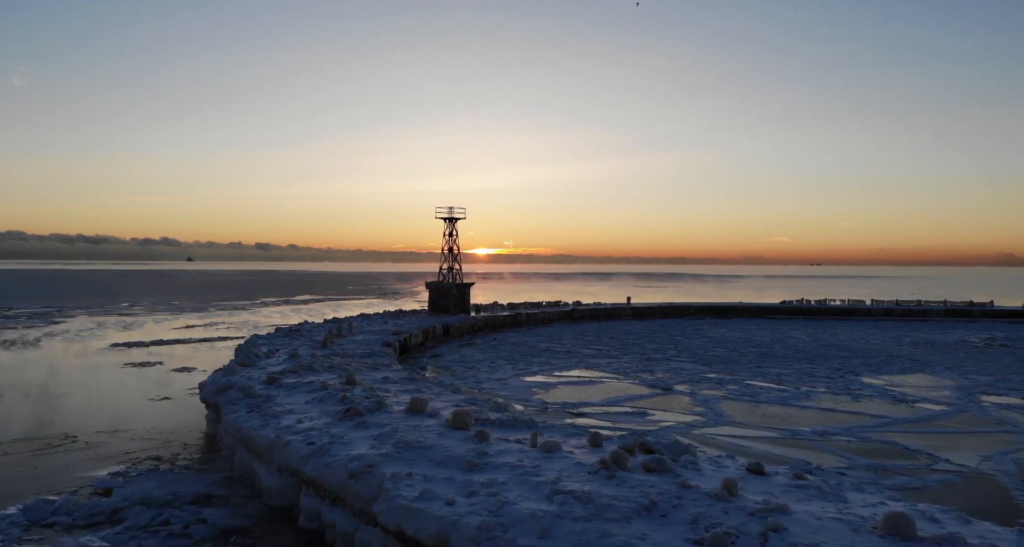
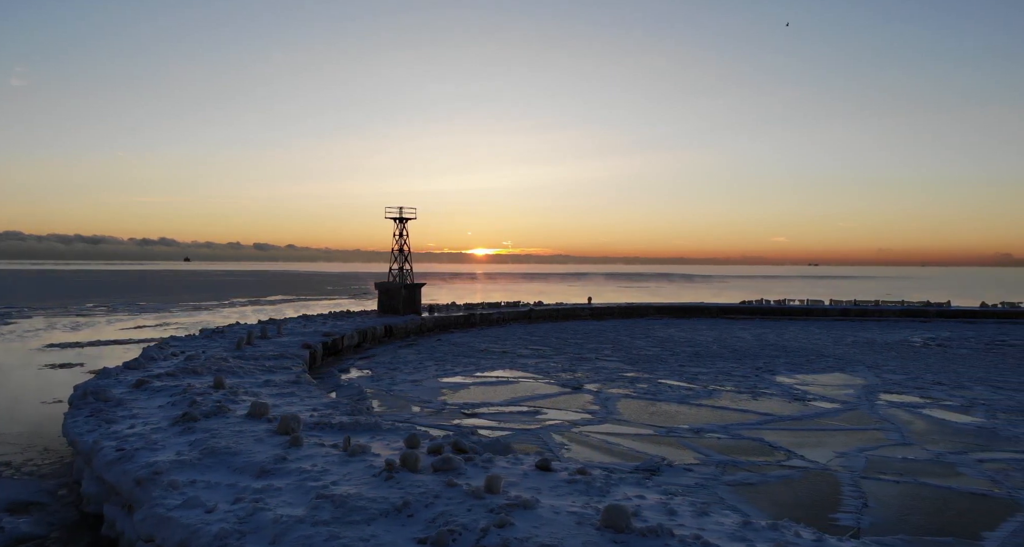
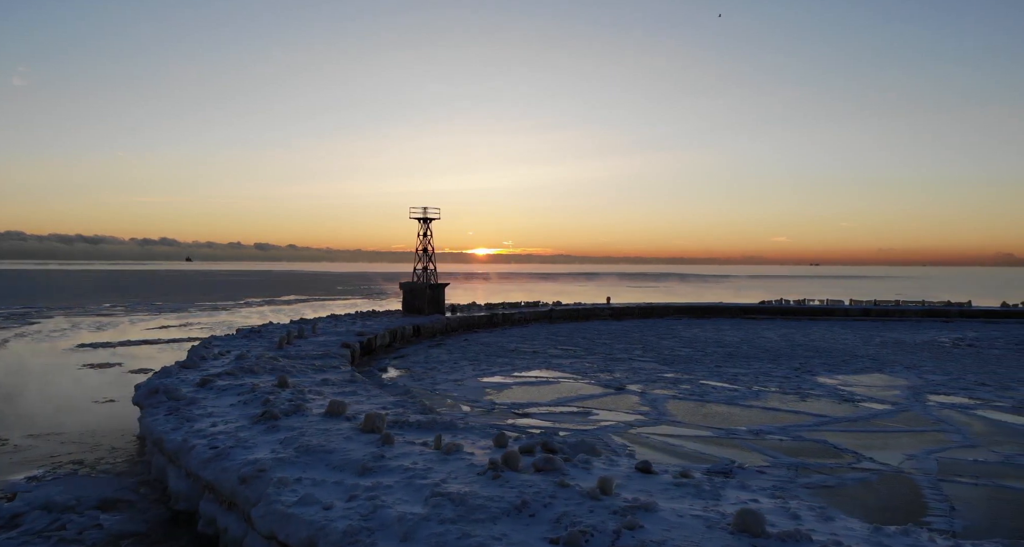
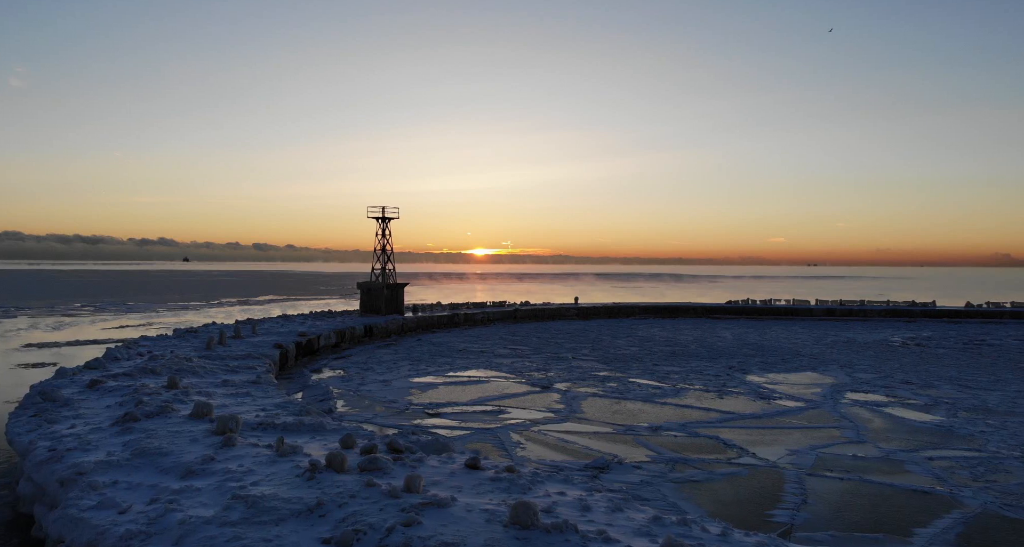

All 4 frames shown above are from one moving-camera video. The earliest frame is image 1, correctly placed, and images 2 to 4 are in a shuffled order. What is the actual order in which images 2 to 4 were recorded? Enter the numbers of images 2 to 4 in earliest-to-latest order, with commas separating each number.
3, 2, 4
